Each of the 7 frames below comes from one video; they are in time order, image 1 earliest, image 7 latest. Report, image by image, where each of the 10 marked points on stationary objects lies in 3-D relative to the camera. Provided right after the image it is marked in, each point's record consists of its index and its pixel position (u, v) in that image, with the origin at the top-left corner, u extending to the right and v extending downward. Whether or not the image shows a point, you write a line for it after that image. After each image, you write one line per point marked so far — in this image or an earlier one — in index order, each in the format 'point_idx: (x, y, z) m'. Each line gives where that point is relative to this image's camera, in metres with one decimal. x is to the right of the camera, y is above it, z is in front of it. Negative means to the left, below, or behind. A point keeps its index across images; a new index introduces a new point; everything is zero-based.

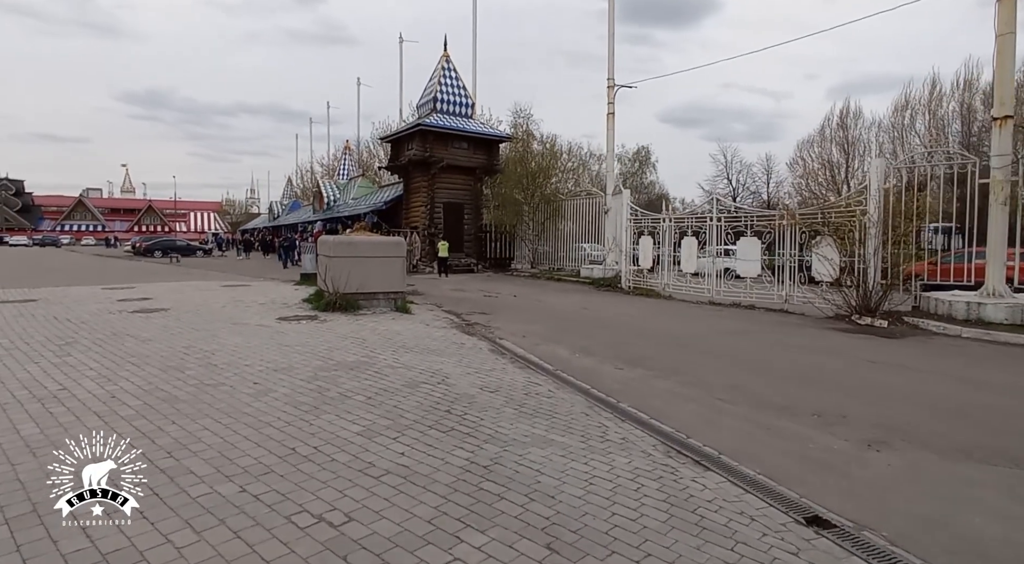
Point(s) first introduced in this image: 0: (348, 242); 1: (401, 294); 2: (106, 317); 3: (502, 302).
0: (-3.4, +0.8, +12.3) m
1: (-2.4, -0.3, +13.1) m
2: (-7.8, -0.7, +11.5) m
3: (-0.3, -0.5, +15.5) m
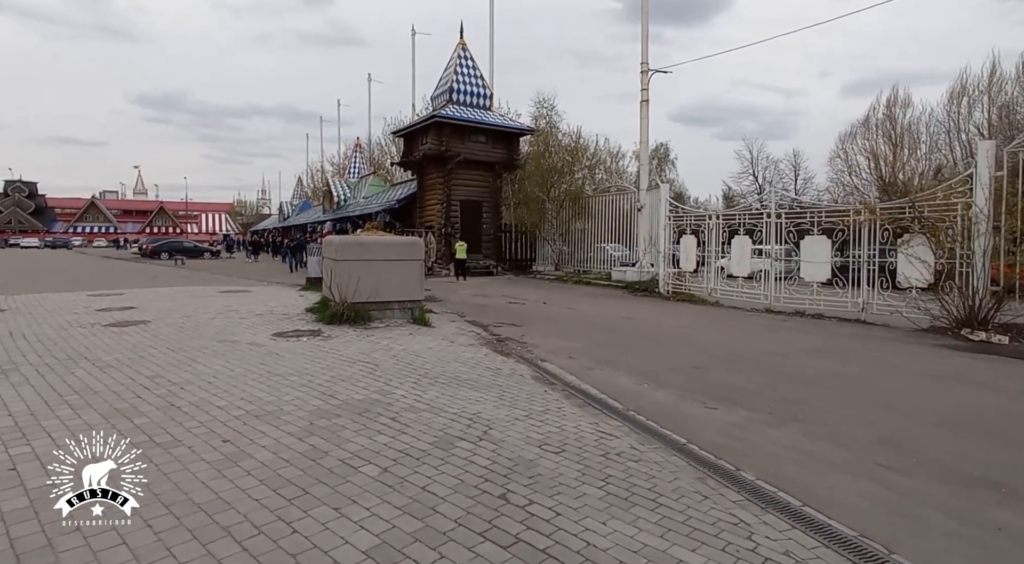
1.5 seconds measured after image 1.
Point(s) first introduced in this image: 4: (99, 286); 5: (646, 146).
0: (-2.8, +0.7, +10.6) m
1: (-1.8, -0.4, +11.3) m
2: (-7.2, -0.8, +9.8) m
3: (+0.4, -0.7, +13.7) m
4: (-13.6, -0.1, +19.7) m
5: (+4.3, +4.4, +19.0) m
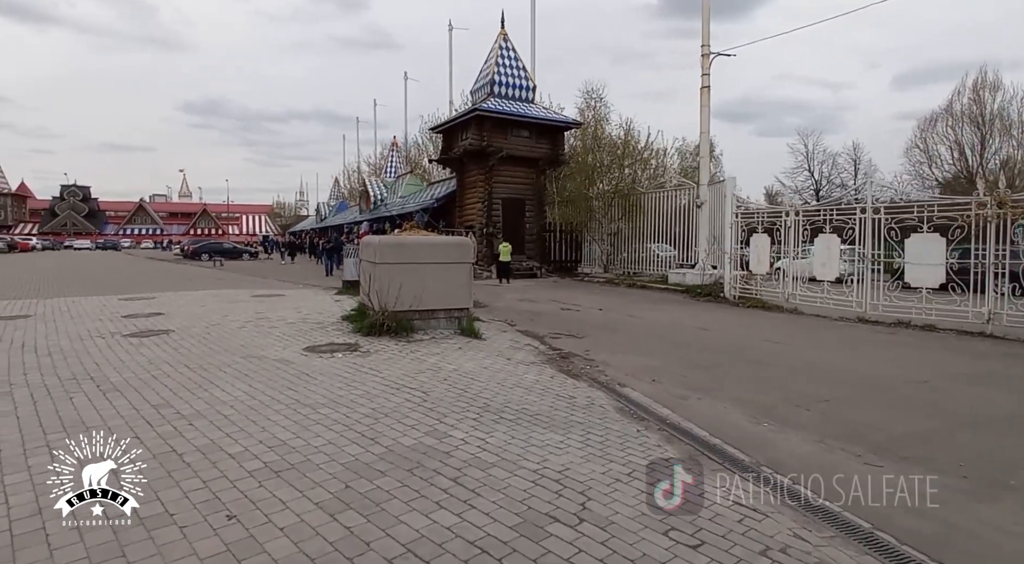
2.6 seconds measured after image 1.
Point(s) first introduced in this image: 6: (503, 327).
0: (-1.8, +0.6, +9.4) m
1: (-0.8, -0.5, +10.1) m
2: (-6.3, -0.9, +8.9) m
3: (+1.5, -0.8, +12.3) m
4: (-12.1, -0.2, +19.1) m
5: (+5.7, +4.3, +17.4) m
6: (-0.2, -0.9, +10.9) m
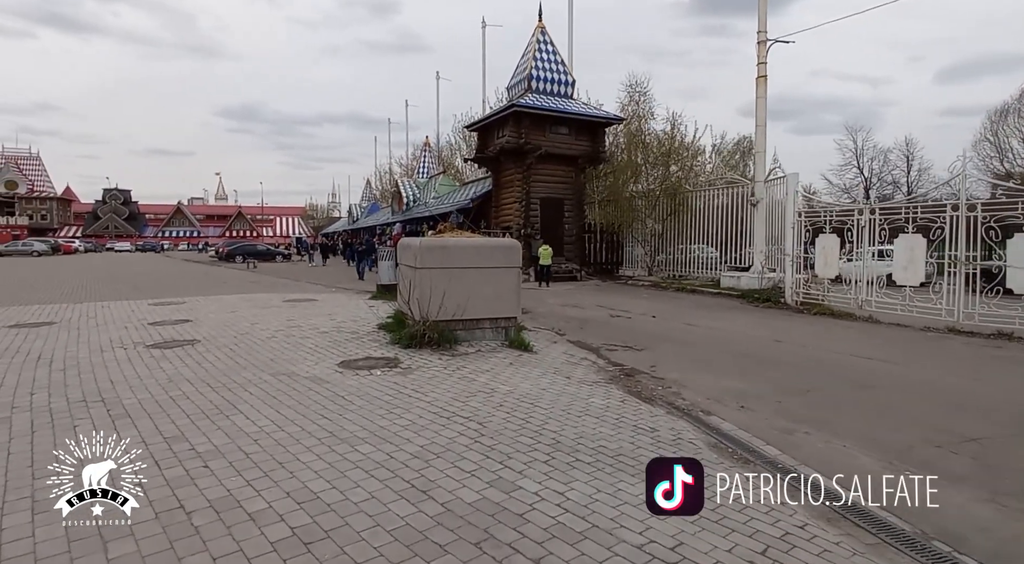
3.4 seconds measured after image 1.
0: (-1.0, +0.5, +8.6) m
1: (0.0, -0.6, +9.2) m
2: (-5.5, -1.0, +8.2) m
3: (+2.4, -0.9, +11.3) m
4: (-10.9, -0.3, +18.7) m
5: (+6.9, +4.1, +16.2) m
6: (+0.7, -1.0, +10.0) m
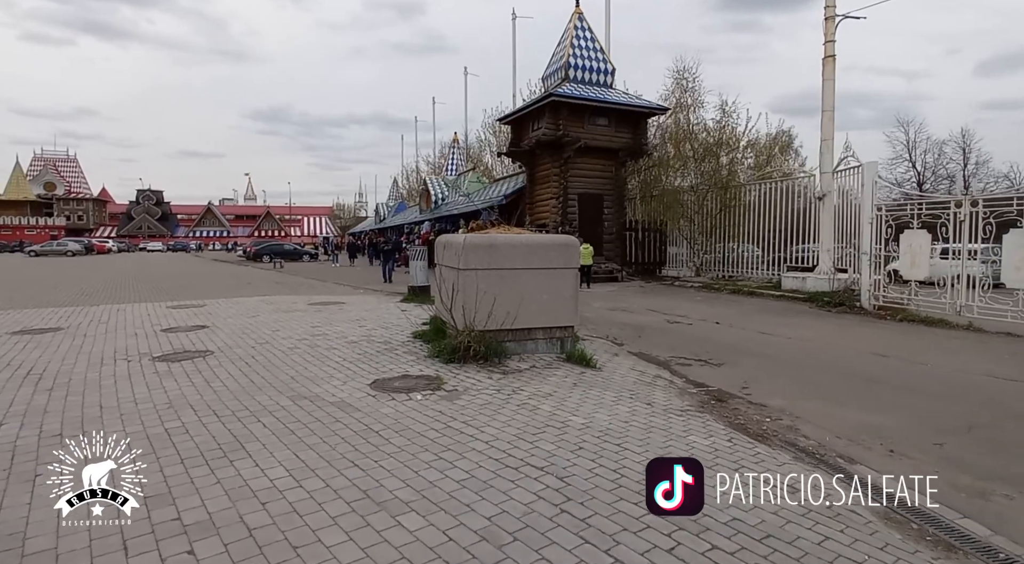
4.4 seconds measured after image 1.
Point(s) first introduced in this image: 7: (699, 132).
0: (-0.3, +0.5, +7.3) m
1: (+0.8, -0.6, +7.9) m
2: (-4.8, -1.1, +7.2) m
3: (+3.3, -0.9, +9.9) m
4: (-9.7, -0.4, +17.9) m
5: (+7.9, +4.1, +14.6) m
6: (+1.5, -1.0, +8.7) m
7: (+6.2, +5.1, +19.9) m
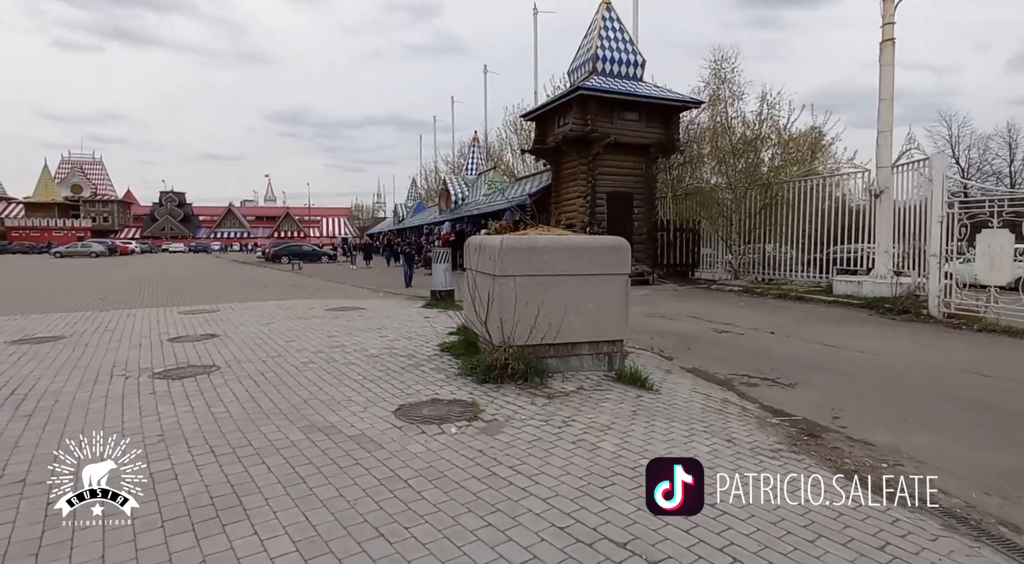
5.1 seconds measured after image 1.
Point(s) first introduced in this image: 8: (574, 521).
0: (+0.2, +0.4, +6.4) m
1: (+1.3, -0.7, +6.9) m
2: (-4.3, -1.1, +6.4) m
3: (+3.8, -1.0, +8.8) m
4: (-9.0, -0.5, +17.2) m
5: (+8.6, +4.0, +13.5) m
6: (+2.0, -1.1, +7.7) m
7: (+7.1, +5.0, +18.8) m
8: (+0.4, -1.3, +3.3) m
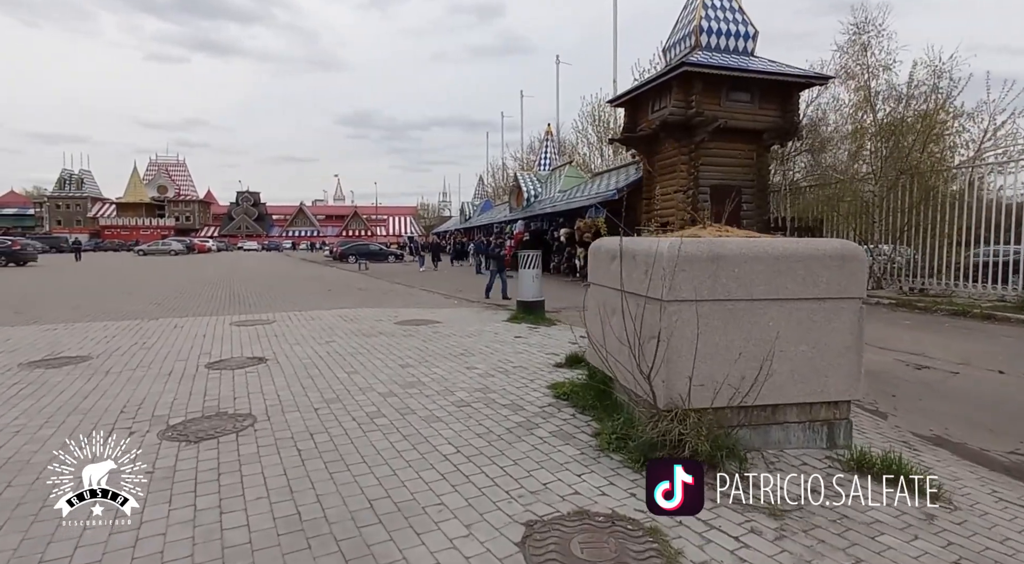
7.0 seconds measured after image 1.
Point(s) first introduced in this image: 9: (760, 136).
0: (+1.4, +0.2, +4.0) m
1: (+2.5, -1.0, +4.4) m
2: (-3.1, -1.3, +4.4) m
3: (+5.3, -1.2, +6.1) m
4: (-6.6, -0.6, +15.7) m
5: (+10.5, +3.7, +10.2) m
6: (+3.3, -1.3, +5.1) m
7: (+9.6, +4.7, +15.6) m
8: (+1.3, -1.5, +0.9) m
9: (+7.4, +4.3, +17.7) m
